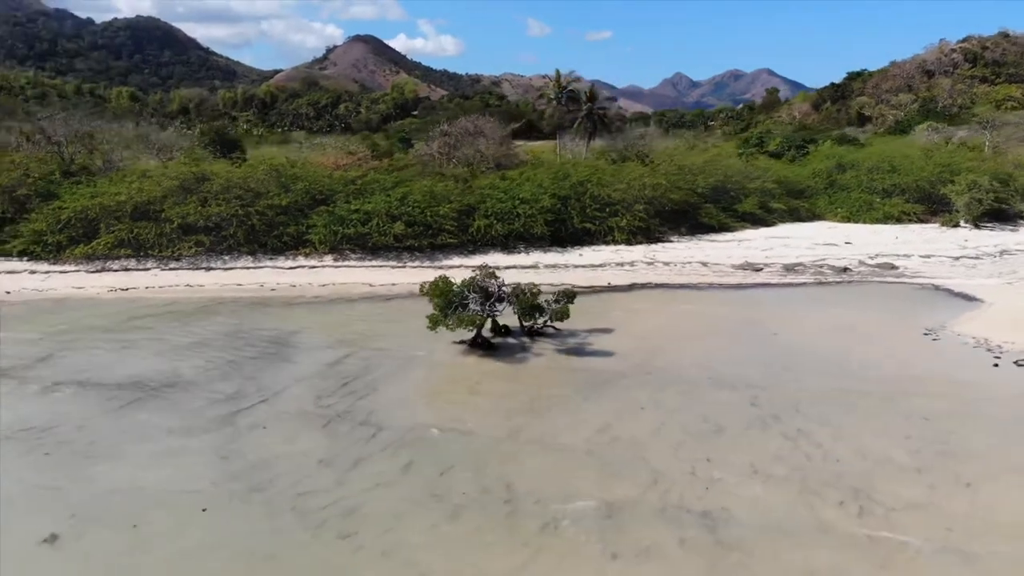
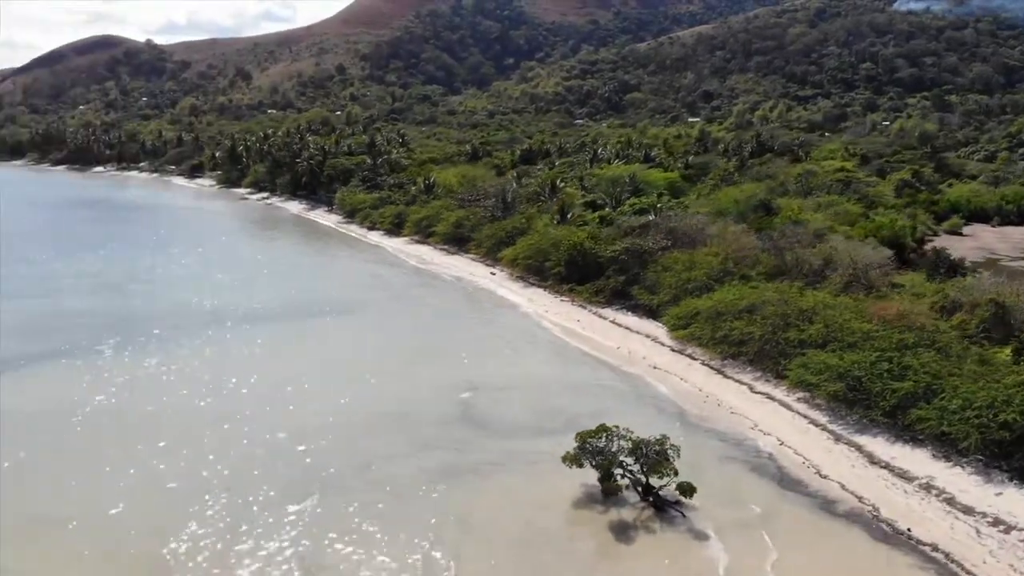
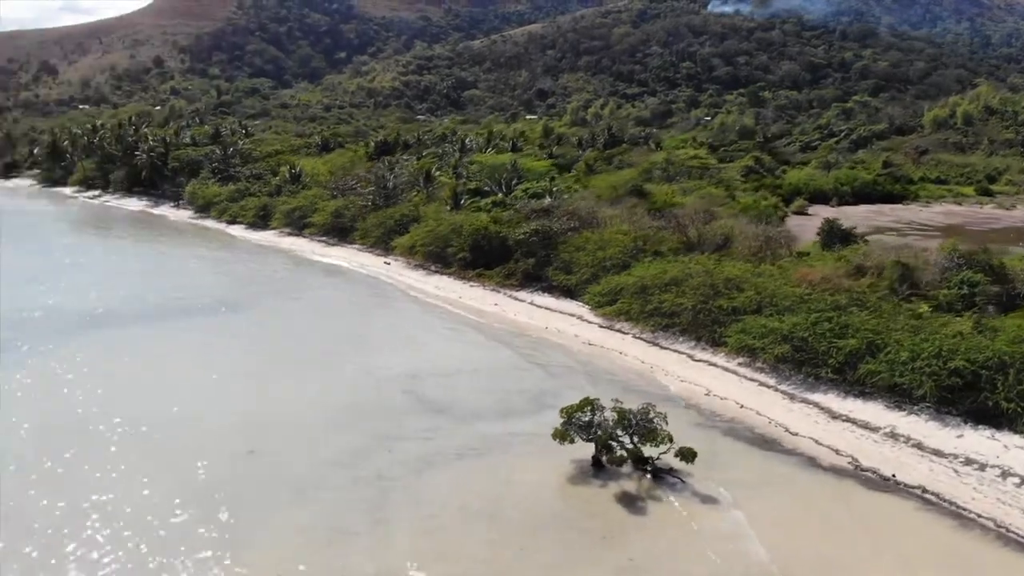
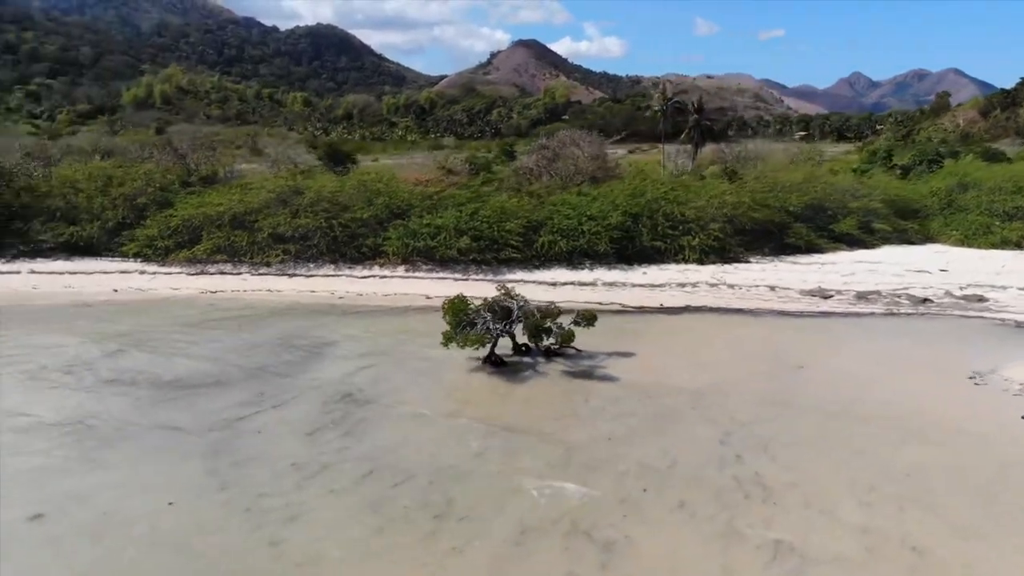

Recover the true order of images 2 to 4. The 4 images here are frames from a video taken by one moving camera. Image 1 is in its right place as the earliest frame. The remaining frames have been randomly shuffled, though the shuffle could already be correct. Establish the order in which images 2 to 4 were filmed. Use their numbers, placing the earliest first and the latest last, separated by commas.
4, 3, 2
